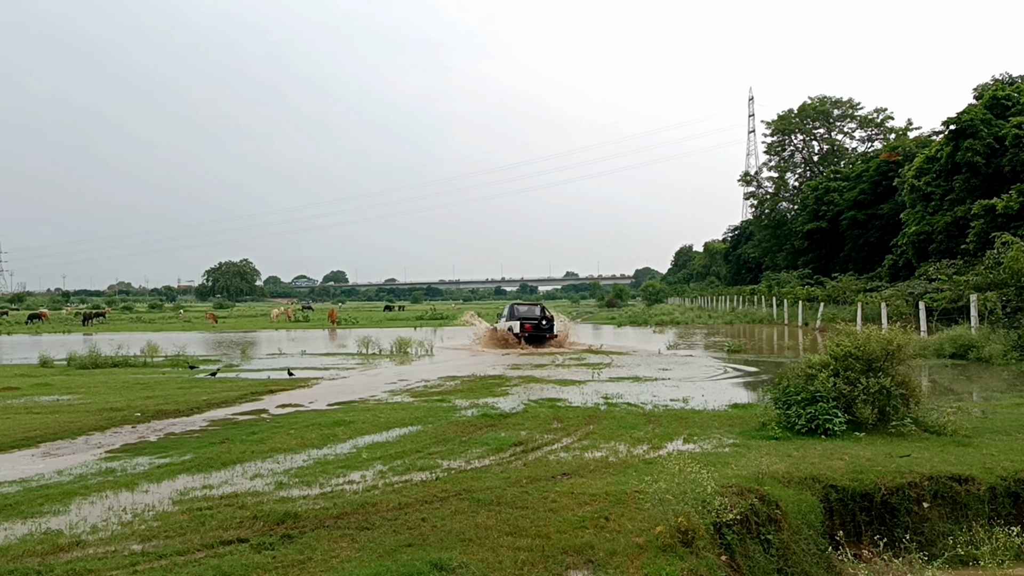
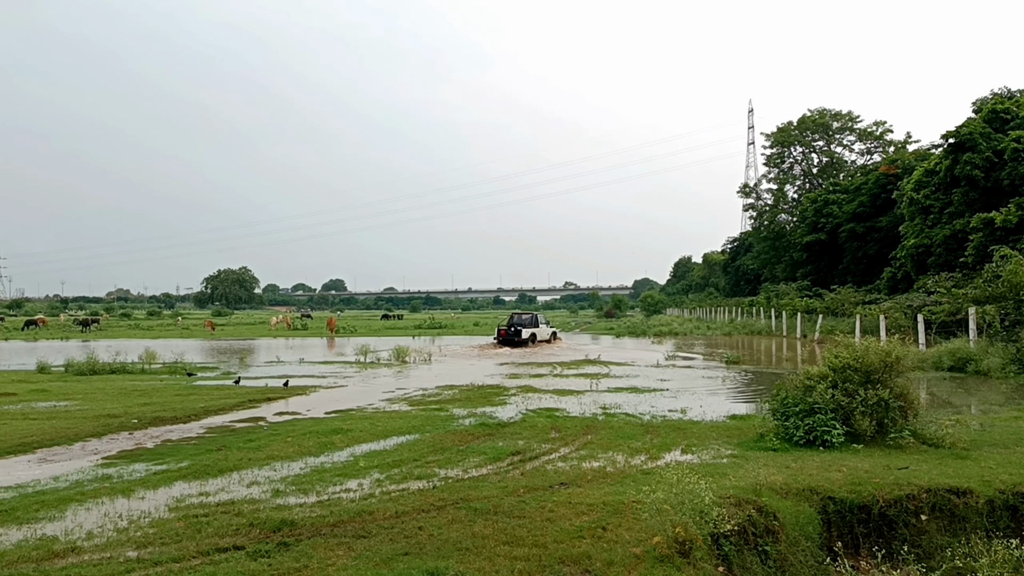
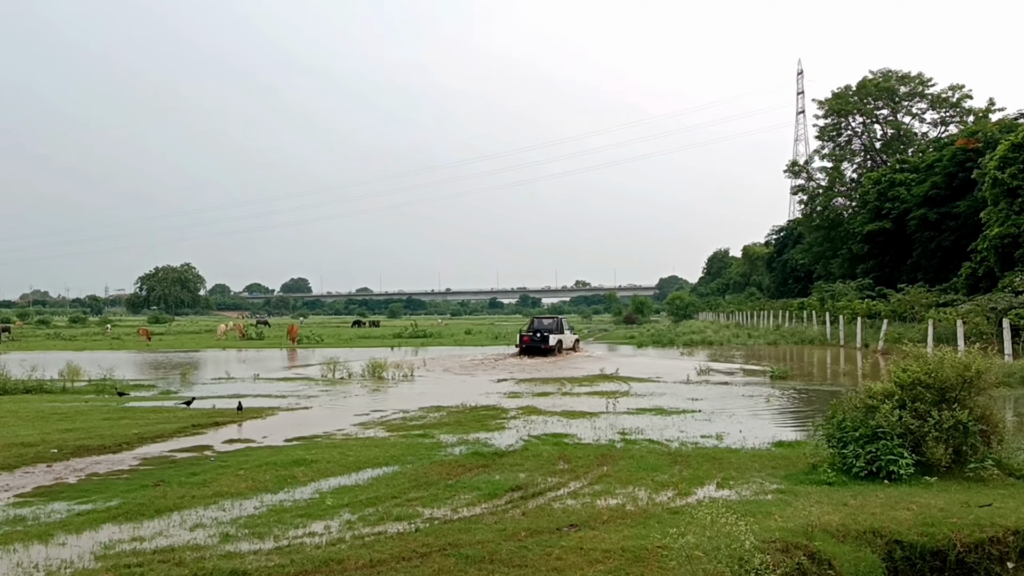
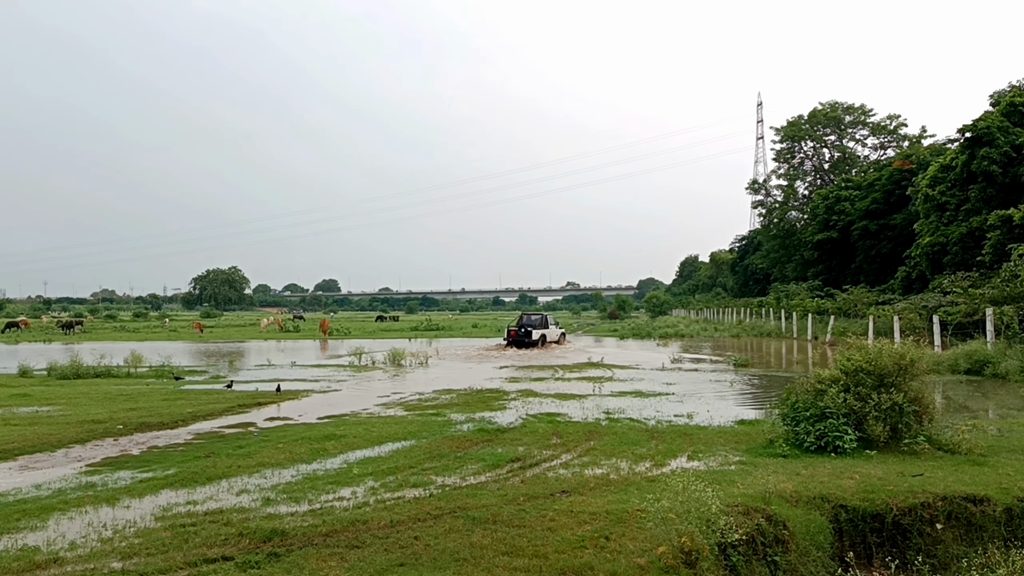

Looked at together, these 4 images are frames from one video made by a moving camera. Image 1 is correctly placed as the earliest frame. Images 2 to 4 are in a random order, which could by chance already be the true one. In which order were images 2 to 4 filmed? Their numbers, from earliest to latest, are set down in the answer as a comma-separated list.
2, 4, 3
